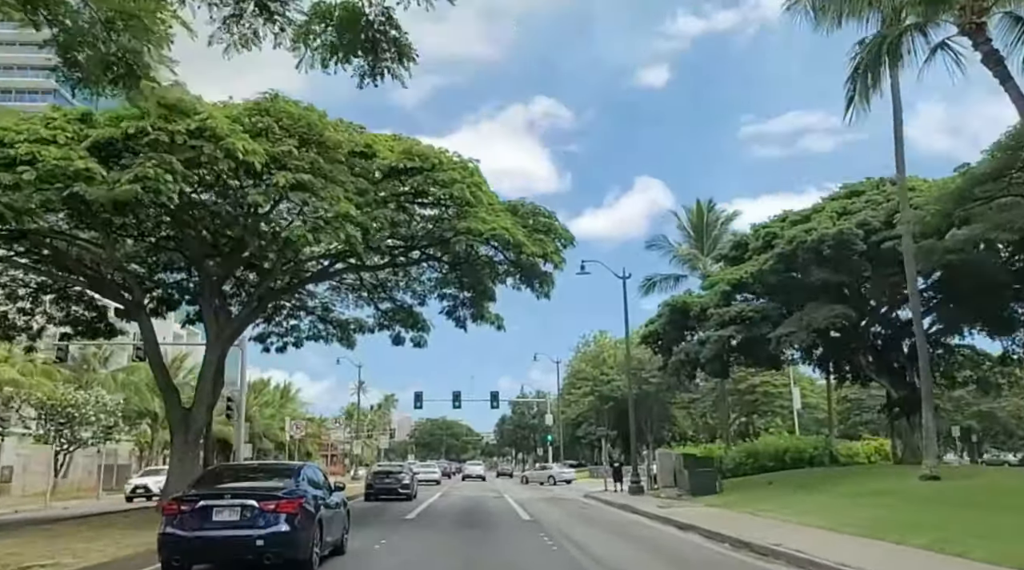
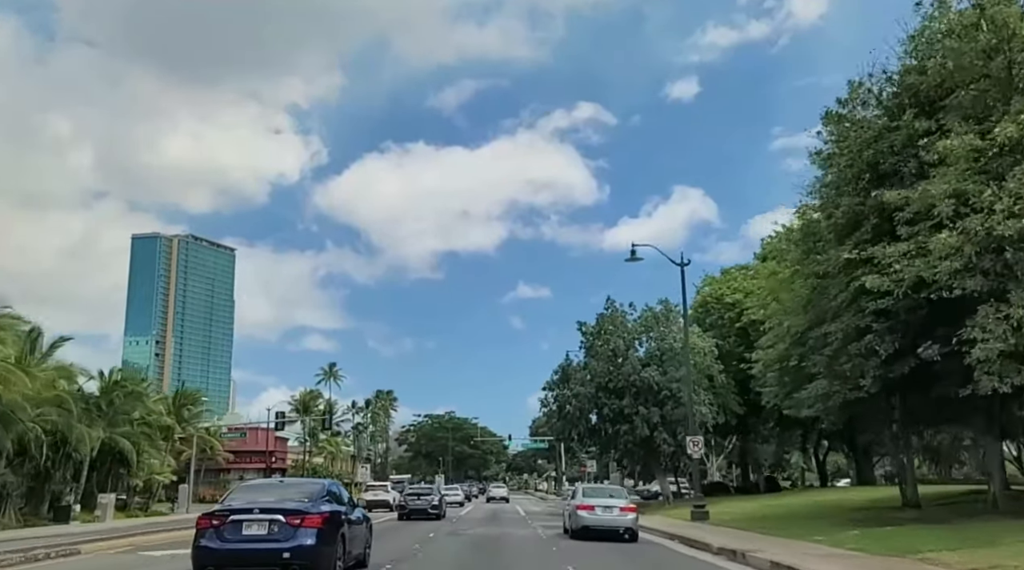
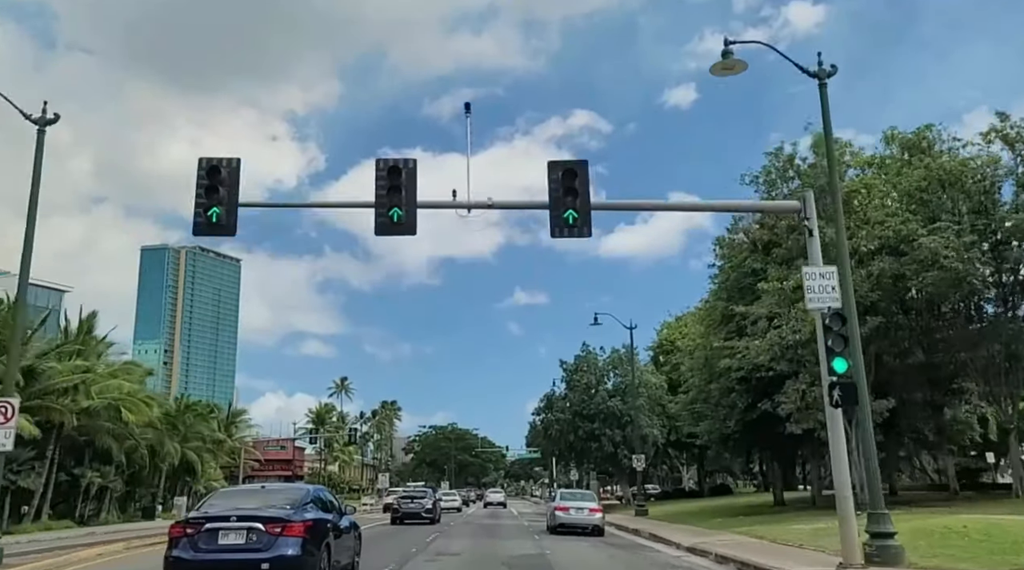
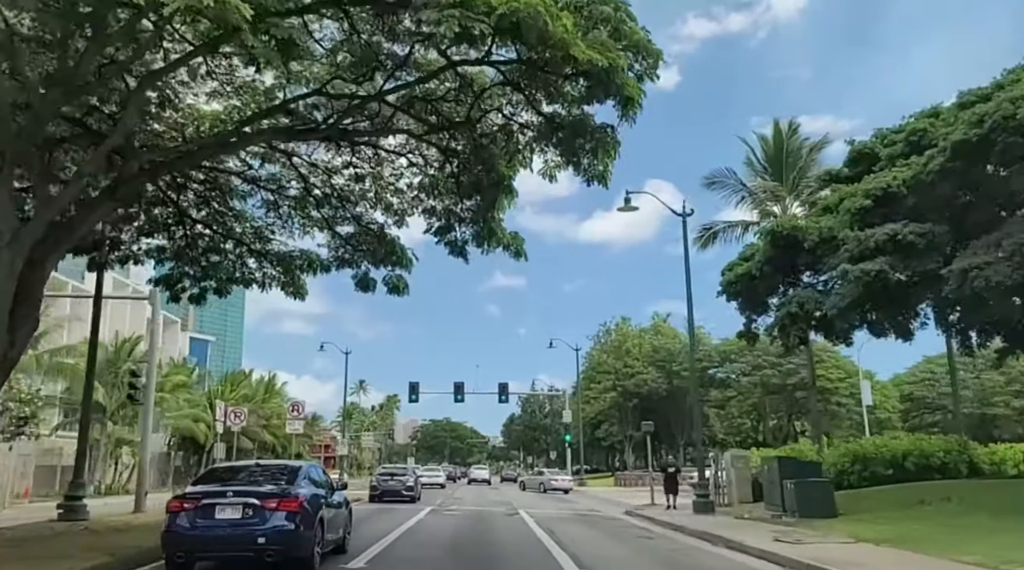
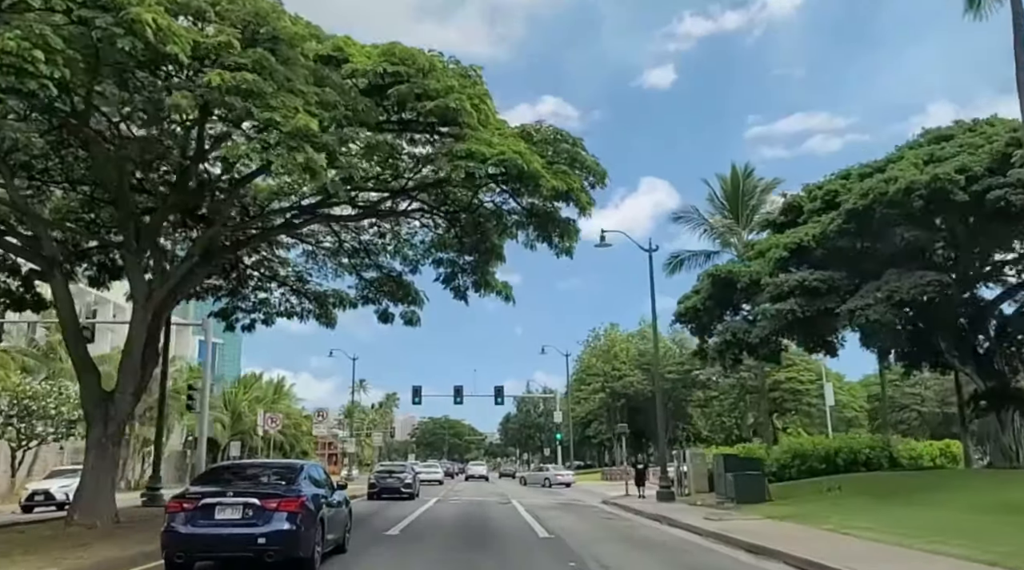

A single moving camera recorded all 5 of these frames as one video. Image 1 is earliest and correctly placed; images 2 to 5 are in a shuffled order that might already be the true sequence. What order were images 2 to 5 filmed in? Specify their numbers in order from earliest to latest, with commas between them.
5, 4, 3, 2
